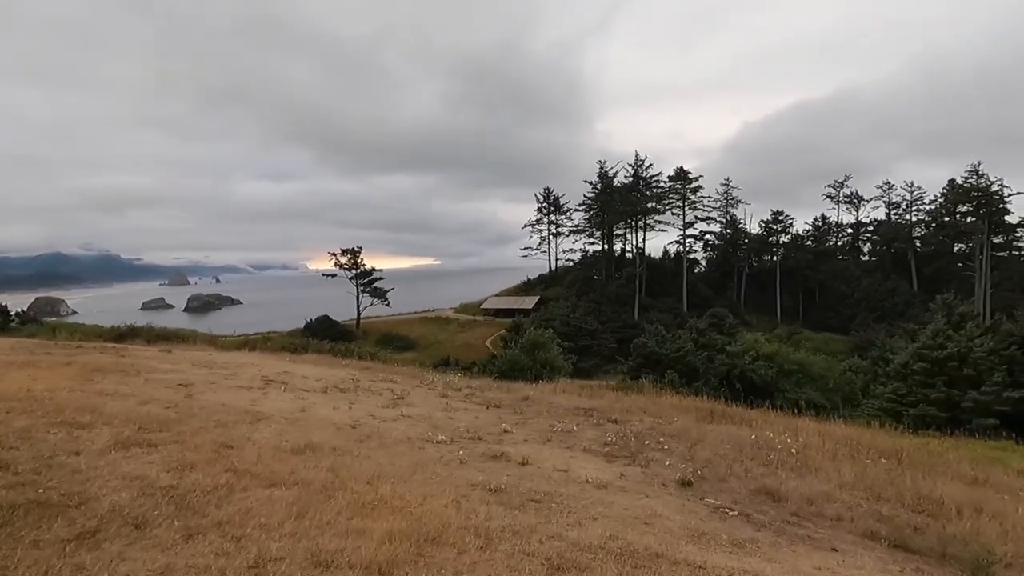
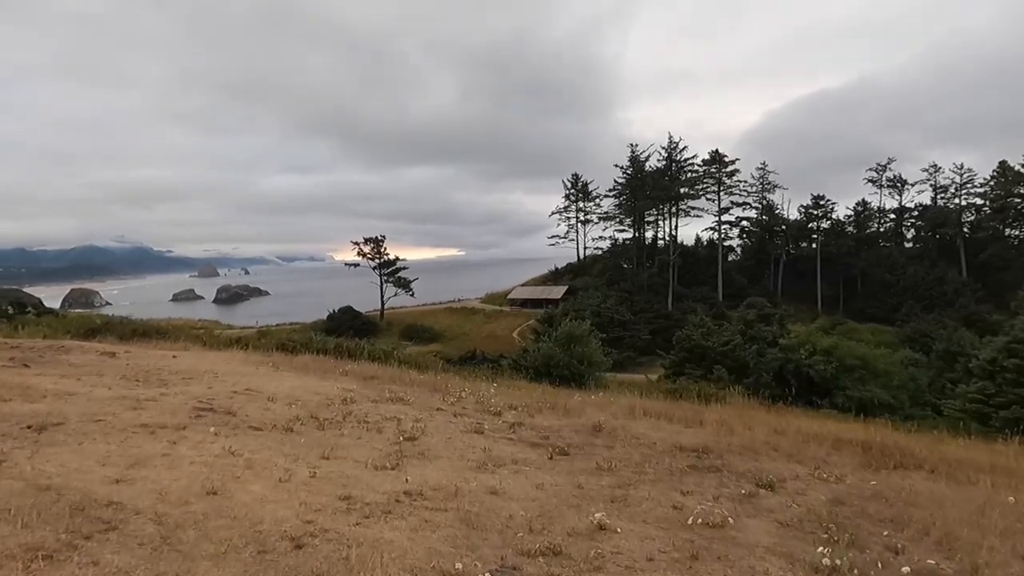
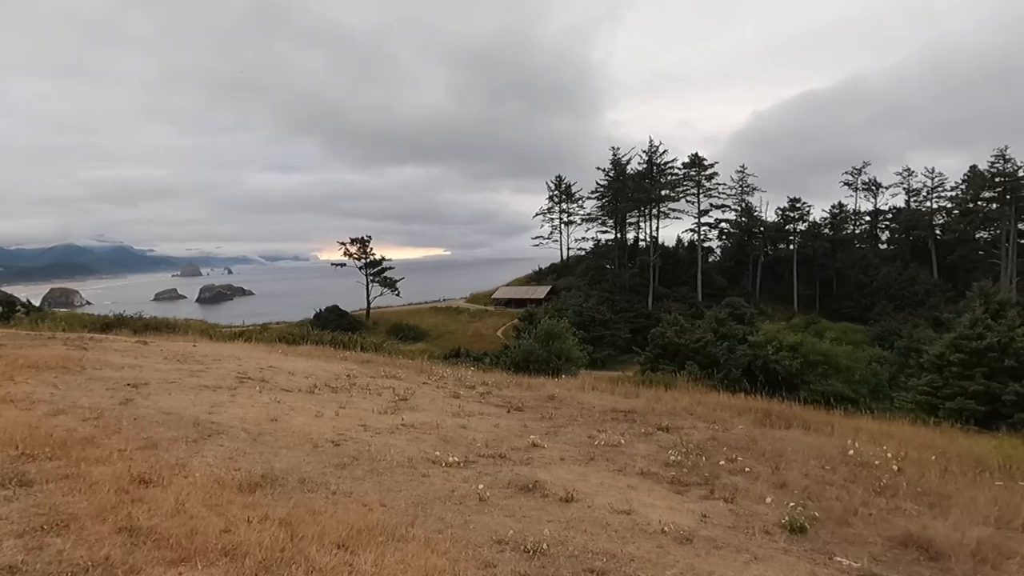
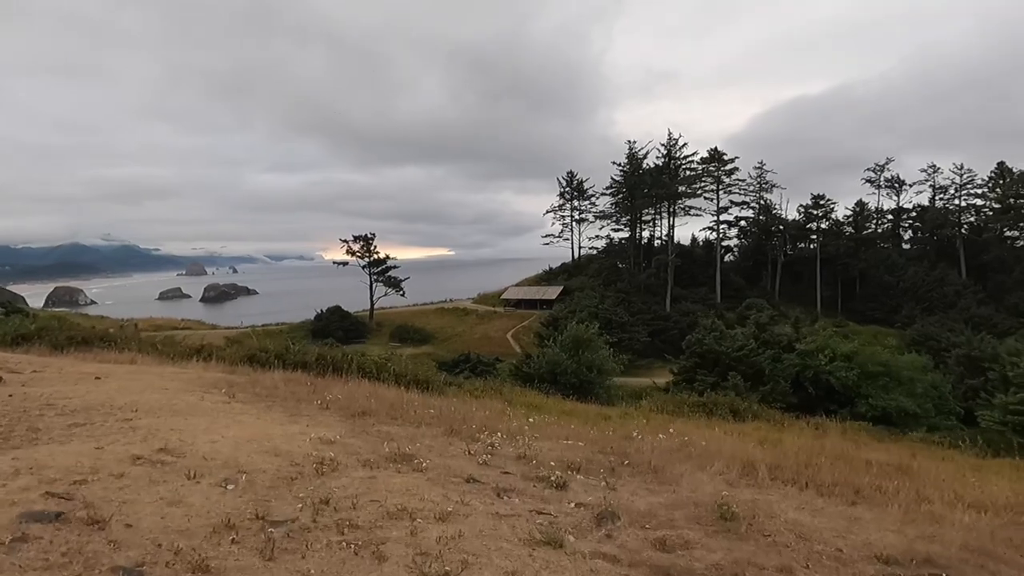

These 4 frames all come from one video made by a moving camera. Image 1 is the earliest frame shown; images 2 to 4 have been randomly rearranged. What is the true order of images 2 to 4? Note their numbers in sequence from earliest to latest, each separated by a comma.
3, 2, 4
